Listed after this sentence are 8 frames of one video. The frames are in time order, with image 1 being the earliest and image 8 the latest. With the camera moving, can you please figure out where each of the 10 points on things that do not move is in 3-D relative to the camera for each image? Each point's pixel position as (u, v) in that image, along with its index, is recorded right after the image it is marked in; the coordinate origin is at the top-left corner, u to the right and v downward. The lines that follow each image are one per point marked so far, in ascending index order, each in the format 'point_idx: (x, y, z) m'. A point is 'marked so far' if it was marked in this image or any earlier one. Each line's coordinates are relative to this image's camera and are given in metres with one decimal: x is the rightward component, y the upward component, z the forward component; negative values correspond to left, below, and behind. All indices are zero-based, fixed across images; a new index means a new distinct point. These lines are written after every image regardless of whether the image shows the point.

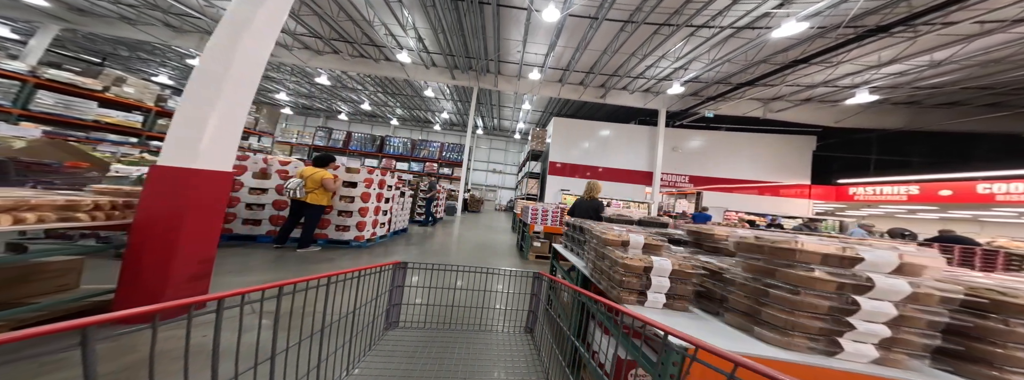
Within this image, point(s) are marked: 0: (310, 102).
0: (-12.2, +5.2, +13.0) m
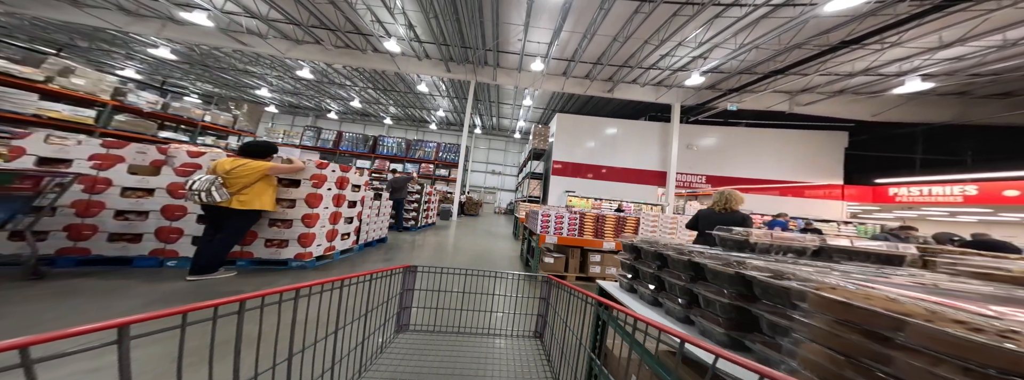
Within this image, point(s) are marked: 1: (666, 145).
0: (-12.2, +5.0, +12.2) m
1: (+6.3, +1.9, +8.8) m
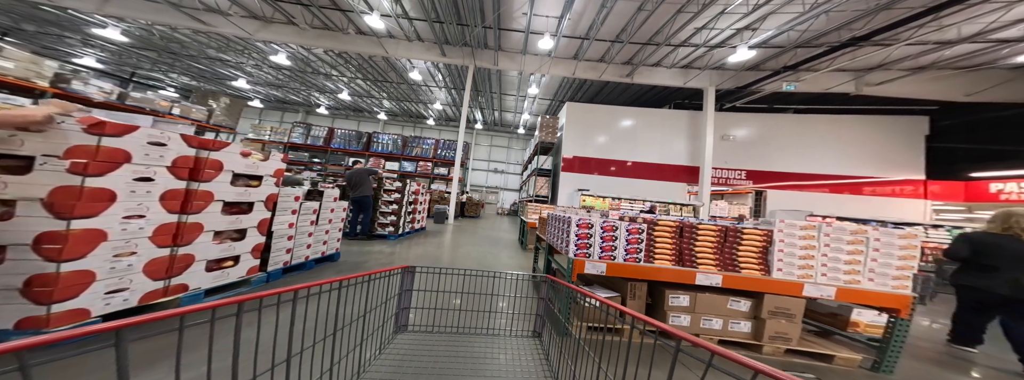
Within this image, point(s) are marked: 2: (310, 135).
0: (-12.0, +5.0, +11.2) m
1: (+6.5, +1.9, +7.6) m
2: (-10.8, +3.0, +11.6) m
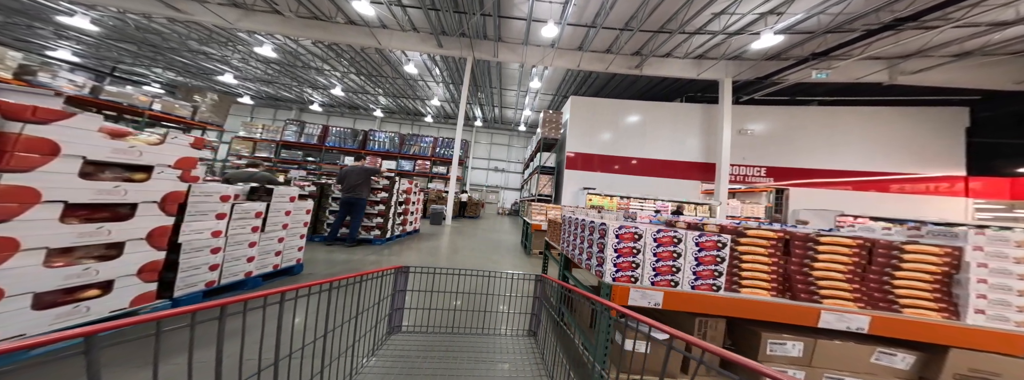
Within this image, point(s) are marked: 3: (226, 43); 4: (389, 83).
0: (-11.9, +5.0, +10.8) m
1: (+6.5, +2.0, +7.1) m
2: (-10.8, +3.0, +11.2) m
3: (-9.5, +4.9, +7.2) m
4: (-5.9, +5.1, +10.3) m
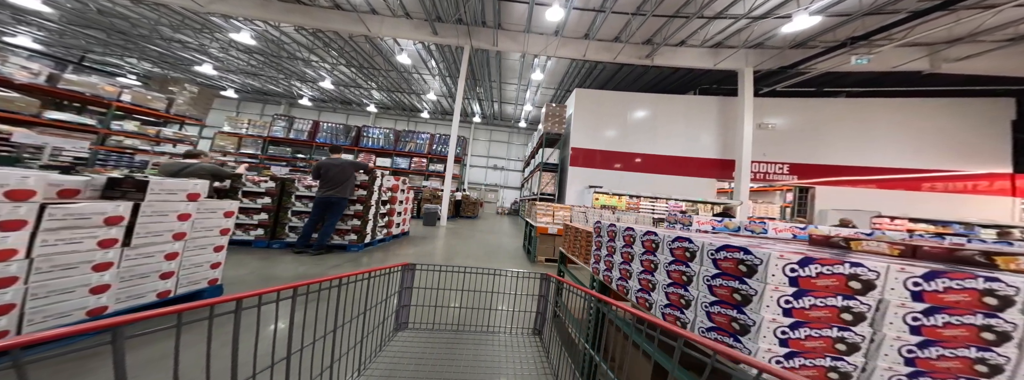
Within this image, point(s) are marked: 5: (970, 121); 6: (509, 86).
0: (-11.9, +5.0, +10.2) m
1: (+6.6, +2.0, +6.6) m
2: (-10.8, +3.1, +10.6) m
3: (-9.5, +5.0, +6.6) m
4: (-5.9, +5.1, +9.8) m
5: (+11.8, +1.8, +5.6) m
6: (-0.1, +4.9, +10.3) m
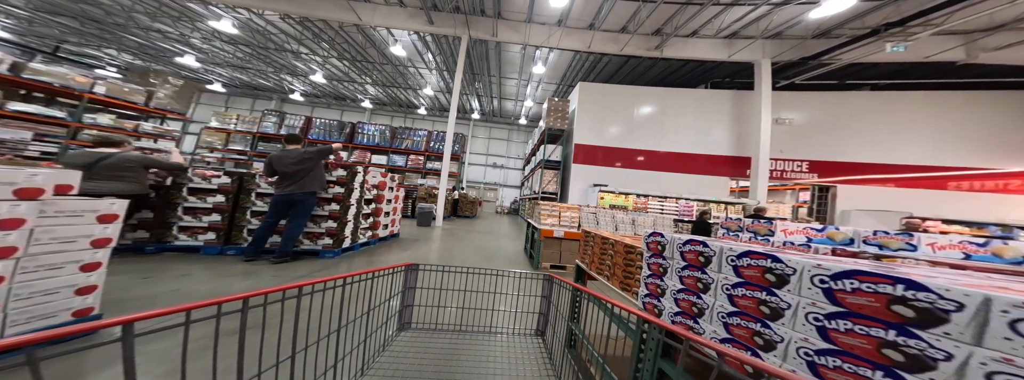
0: (-11.9, +5.1, +9.7) m
1: (+6.6, +2.0, +6.2) m
2: (-10.8, +3.1, +10.2) m
3: (-9.5, +5.0, +6.2) m
4: (-5.9, +5.2, +9.4) m
5: (+11.8, +1.8, +5.2) m
6: (-0.1, +5.0, +9.9) m
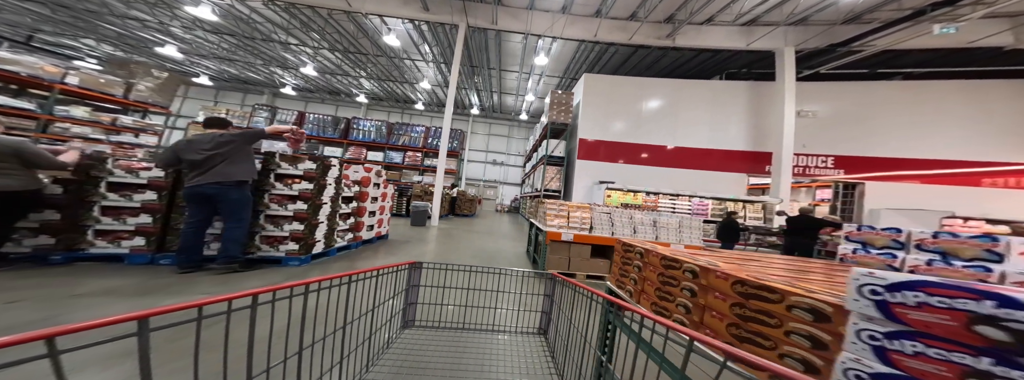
0: (-11.9, +5.2, +9.3) m
1: (+6.6, +2.1, +5.8) m
2: (-10.7, +3.2, +9.8) m
3: (-9.5, +5.1, +5.8) m
4: (-5.9, +5.3, +8.9) m
5: (+11.8, +1.9, +4.8) m
6: (-0.1, +5.1, +9.4) m
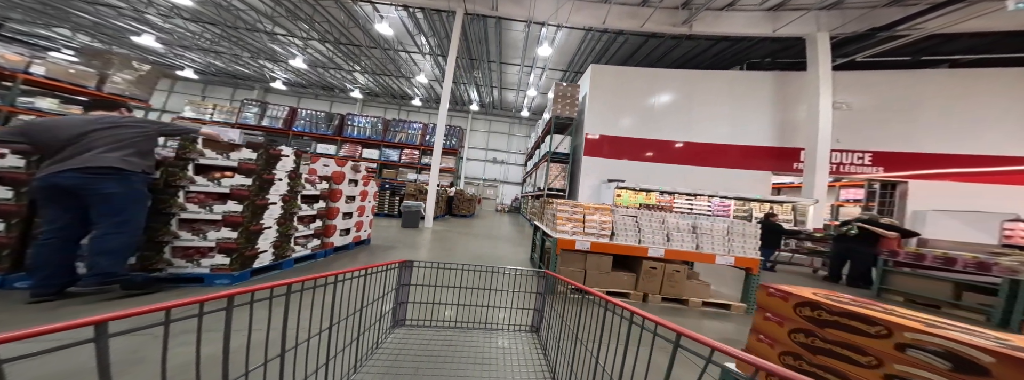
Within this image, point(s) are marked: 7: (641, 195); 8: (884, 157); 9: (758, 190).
0: (-11.9, +5.2, +8.9) m
1: (+6.6, +2.1, +5.4) m
2: (-10.7, +3.3, +9.3) m
3: (-9.4, +5.1, +5.3) m
4: (-5.8, +5.3, +8.5) m
5: (+11.9, +1.9, +4.3) m
6: (-0.1, +5.1, +9.0) m
7: (+3.0, -0.1, +4.9) m
8: (+7.9, +0.7, +4.7) m
9: (+6.0, 0.0, +5.3) m
